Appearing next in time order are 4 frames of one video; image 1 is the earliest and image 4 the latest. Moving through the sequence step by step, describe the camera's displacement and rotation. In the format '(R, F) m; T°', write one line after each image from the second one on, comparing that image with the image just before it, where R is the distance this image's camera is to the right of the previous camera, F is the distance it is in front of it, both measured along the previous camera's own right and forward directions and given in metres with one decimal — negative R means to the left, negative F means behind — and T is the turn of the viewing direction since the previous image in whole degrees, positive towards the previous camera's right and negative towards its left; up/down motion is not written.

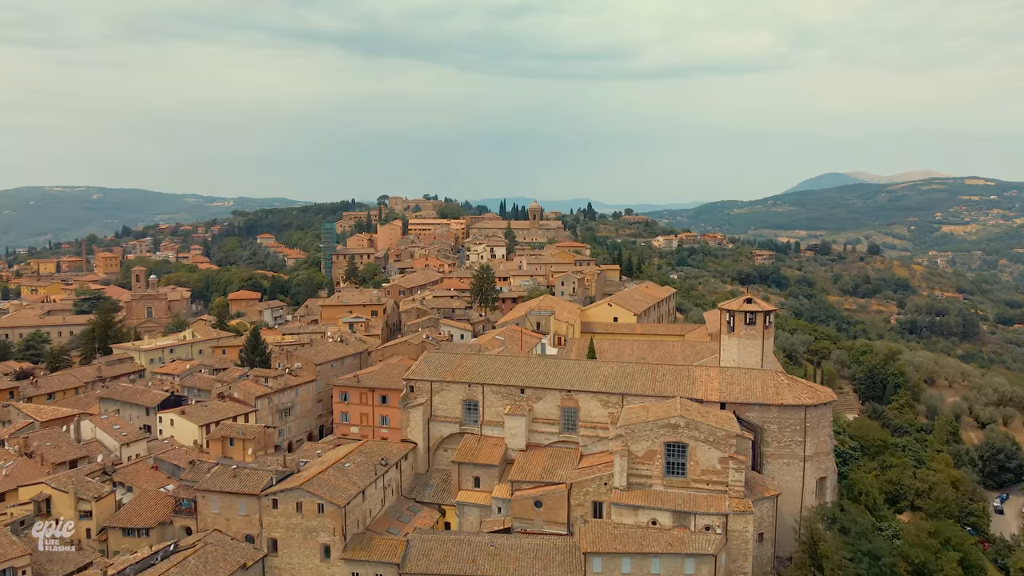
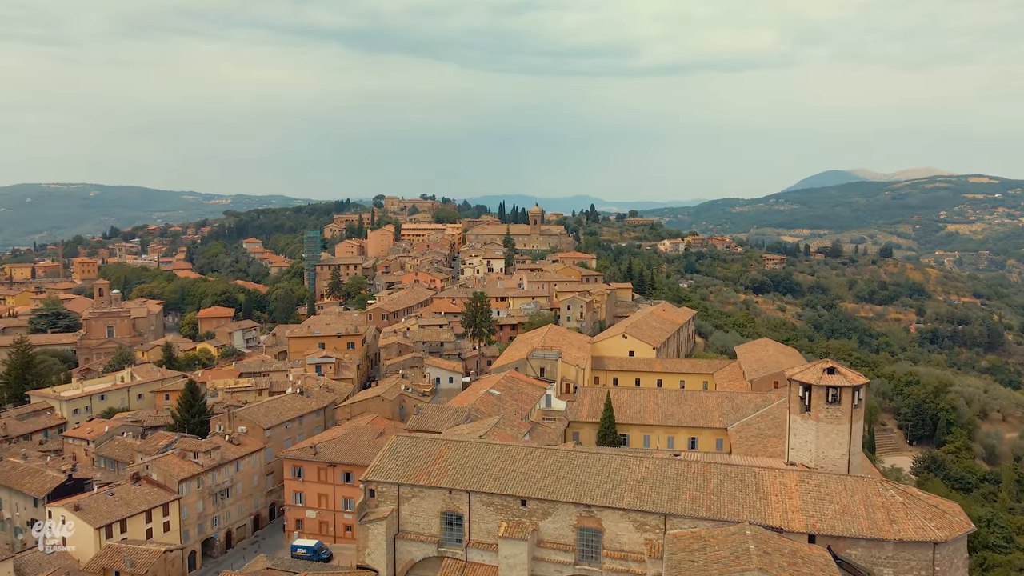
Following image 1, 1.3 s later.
(+0.1, +6.9) m; 0°
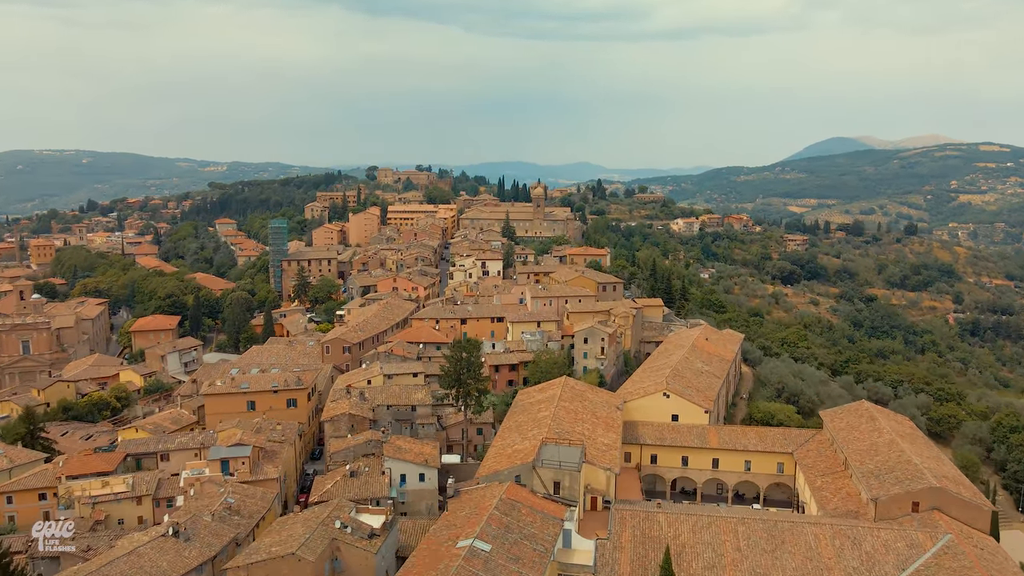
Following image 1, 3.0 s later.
(0.0, +11.7) m; 0°
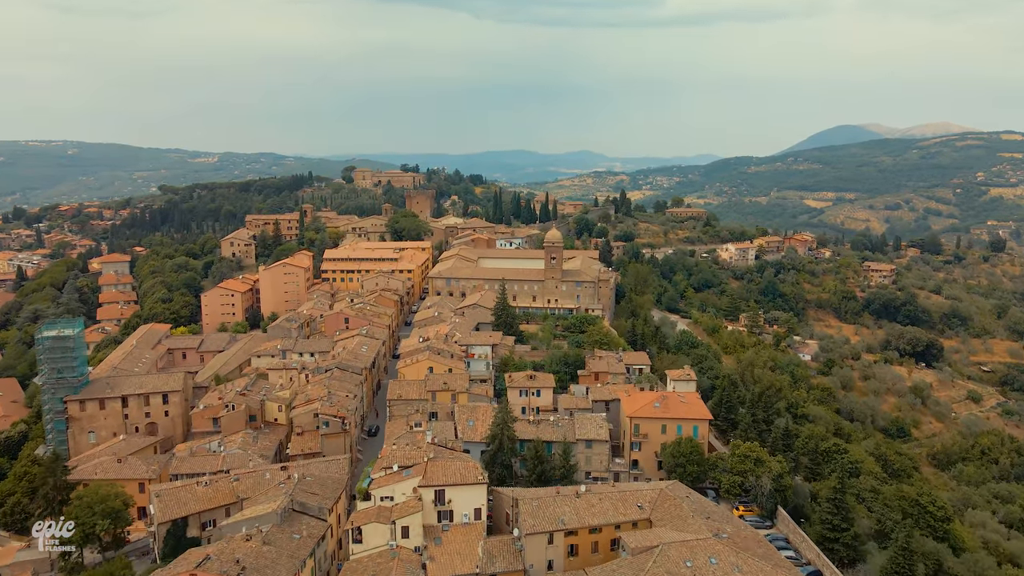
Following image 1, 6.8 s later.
(+0.1, +33.0) m; 0°
